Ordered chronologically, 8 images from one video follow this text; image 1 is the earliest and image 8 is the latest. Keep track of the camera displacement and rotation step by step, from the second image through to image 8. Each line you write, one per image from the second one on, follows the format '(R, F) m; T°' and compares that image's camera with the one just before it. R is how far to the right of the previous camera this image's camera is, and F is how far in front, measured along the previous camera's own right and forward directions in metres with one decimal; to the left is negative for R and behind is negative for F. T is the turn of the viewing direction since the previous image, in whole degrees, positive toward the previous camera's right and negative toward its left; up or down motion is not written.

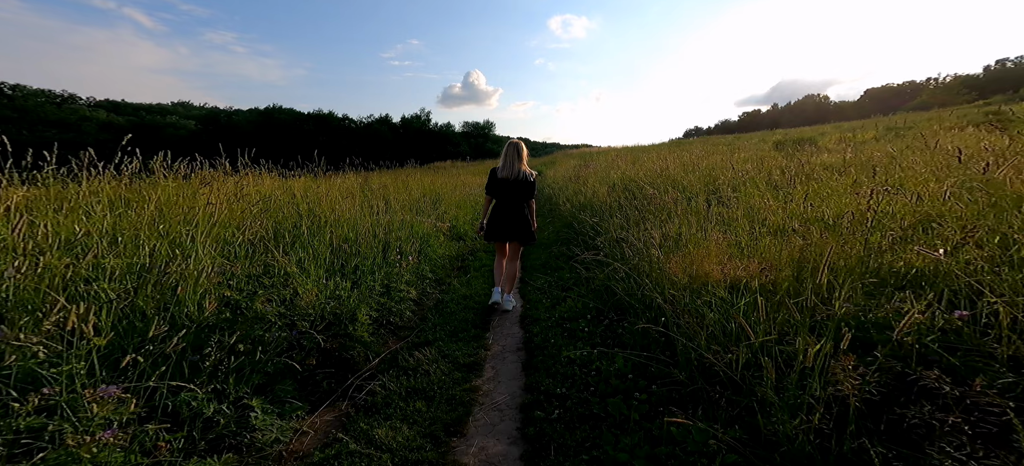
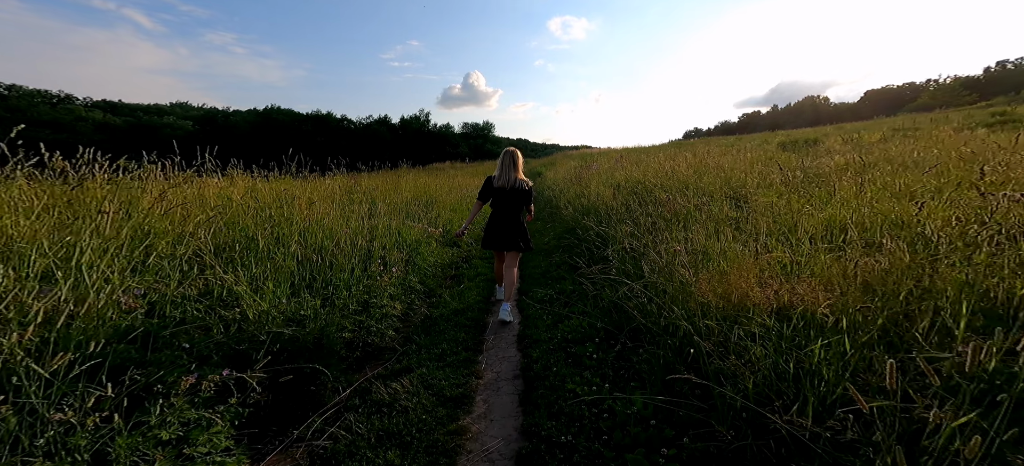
(0.0, +0.7) m; 0°
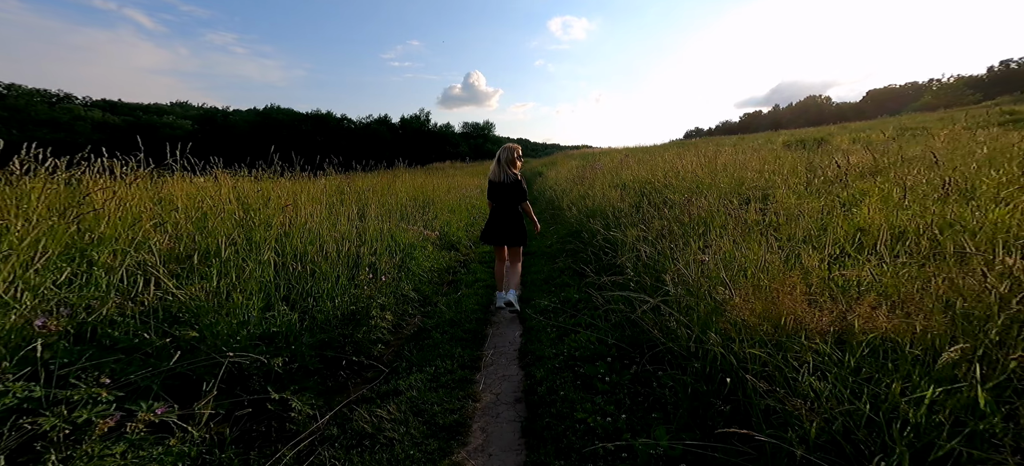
(0.0, +0.5) m; 0°
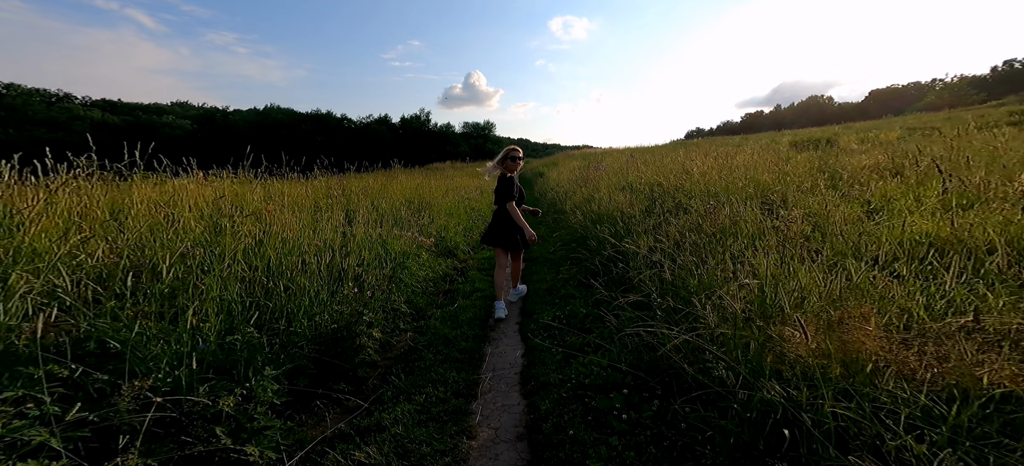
(0.0, +0.5) m; 0°
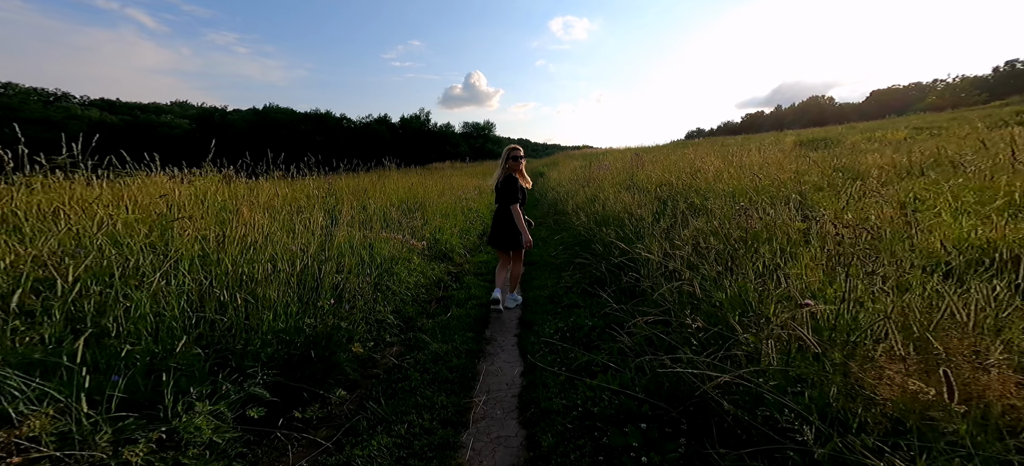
(0.0, +0.5) m; 0°
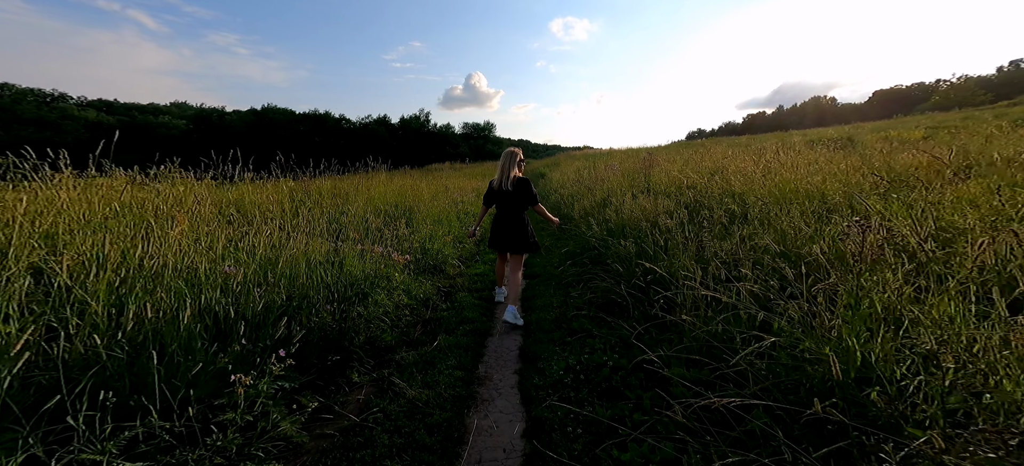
(0.0, +0.9) m; 0°
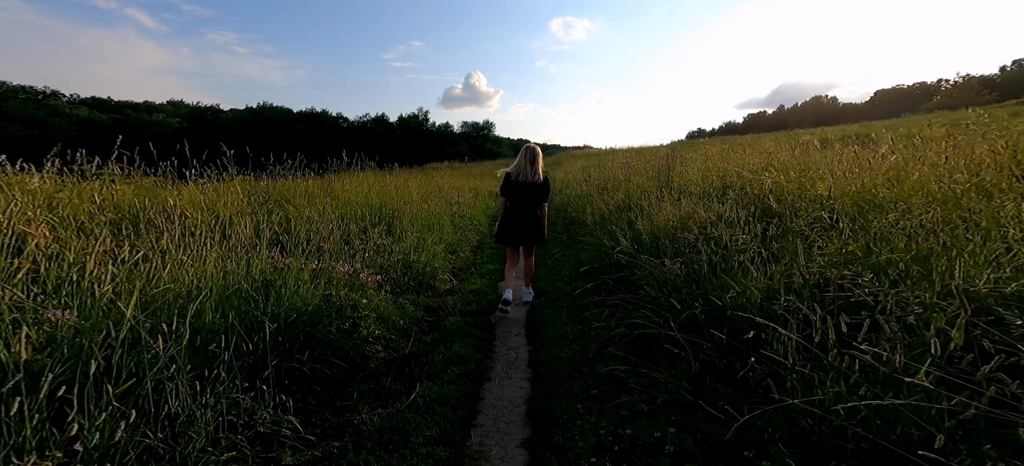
(0.0, +1.2) m; 0°
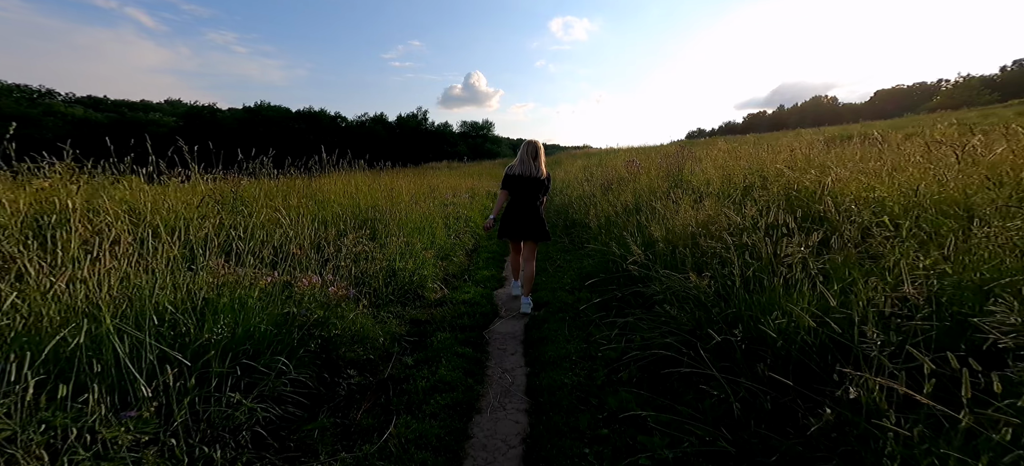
(0.0, +0.6) m; 0°
